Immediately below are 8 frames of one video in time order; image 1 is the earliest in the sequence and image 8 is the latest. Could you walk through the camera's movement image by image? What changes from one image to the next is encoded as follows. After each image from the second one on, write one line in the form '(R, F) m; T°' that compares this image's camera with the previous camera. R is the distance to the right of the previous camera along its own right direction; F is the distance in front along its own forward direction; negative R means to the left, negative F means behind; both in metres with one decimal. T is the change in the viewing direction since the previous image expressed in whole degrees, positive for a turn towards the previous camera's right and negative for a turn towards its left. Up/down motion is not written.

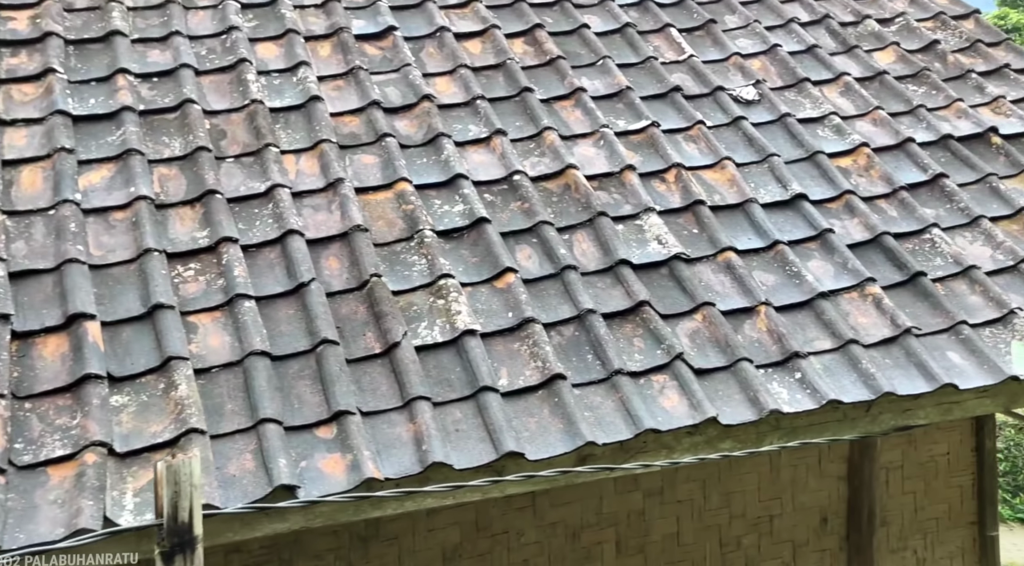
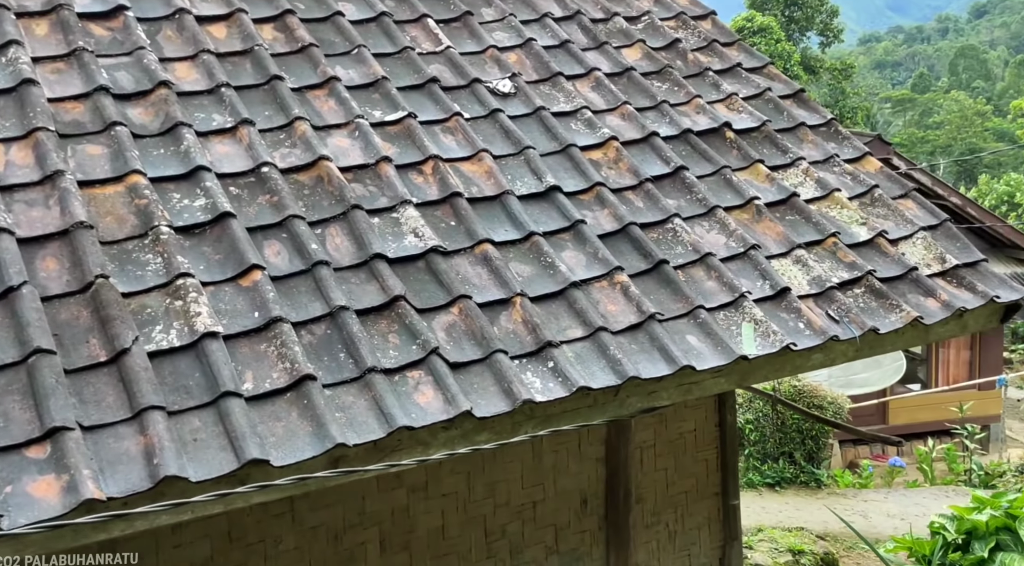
(0.0, 0.0) m; +11°
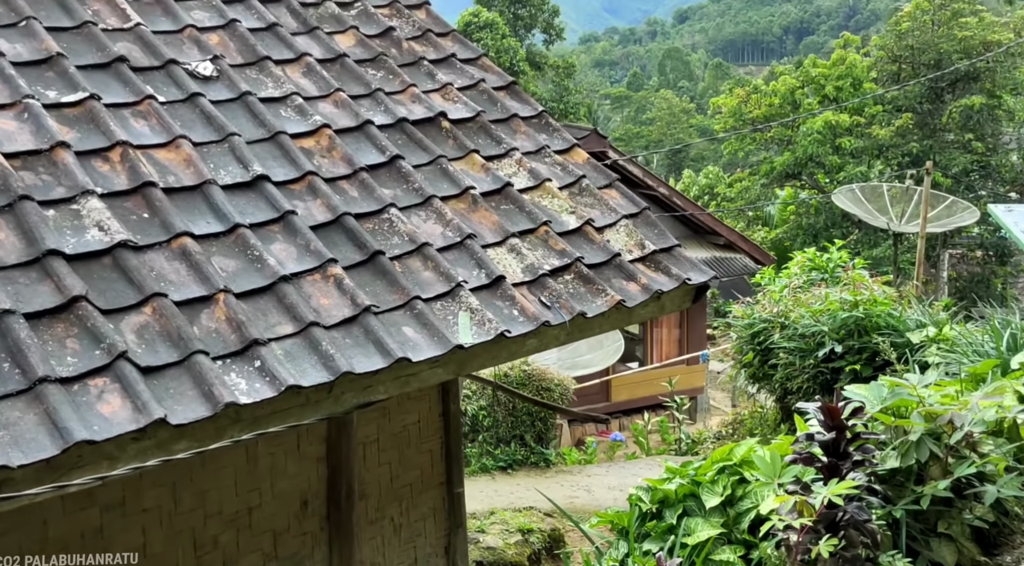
(0.0, 0.0) m; +13°
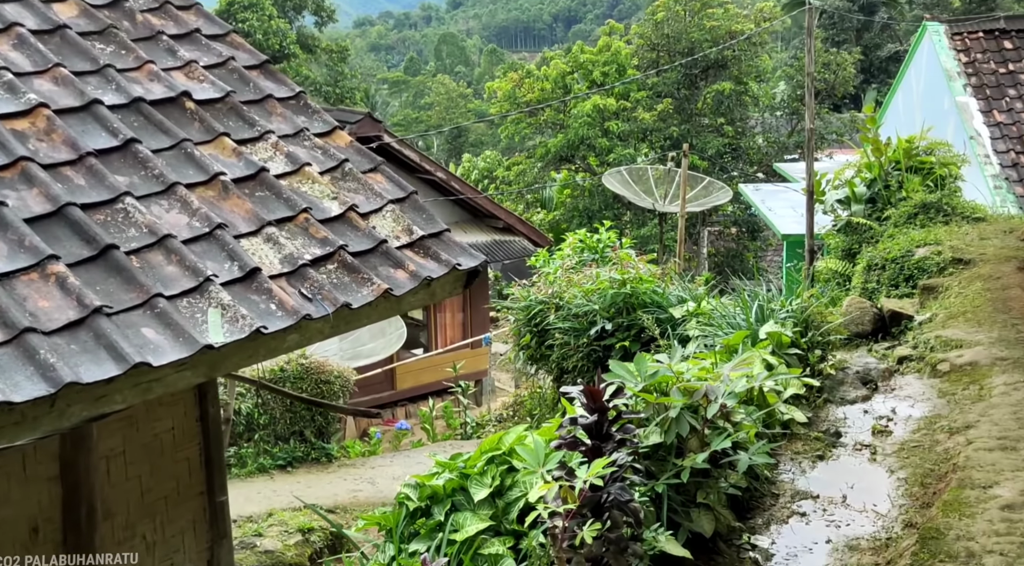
(0.0, +0.1) m; +11°
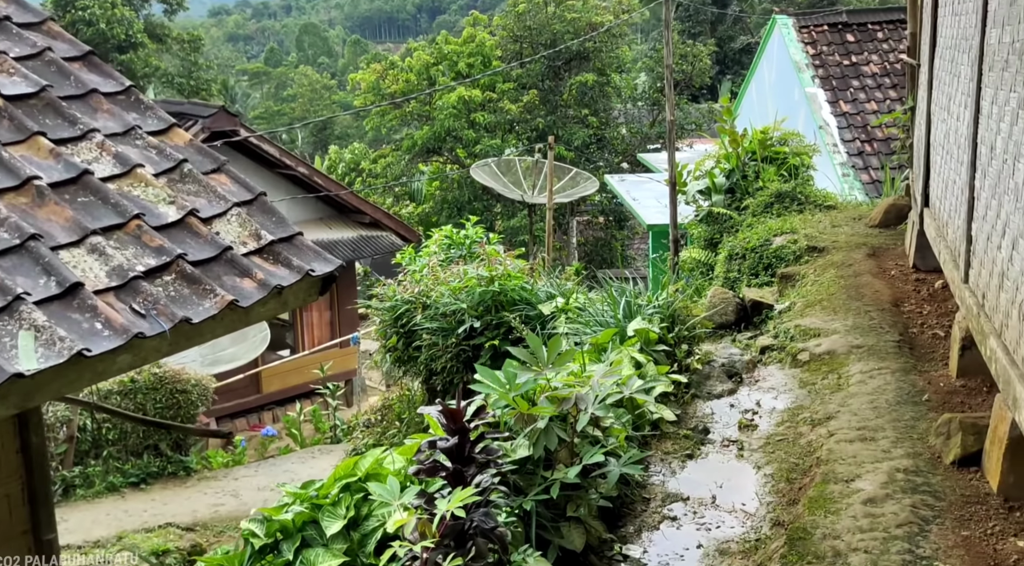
(0.0, +0.1) m; +6°
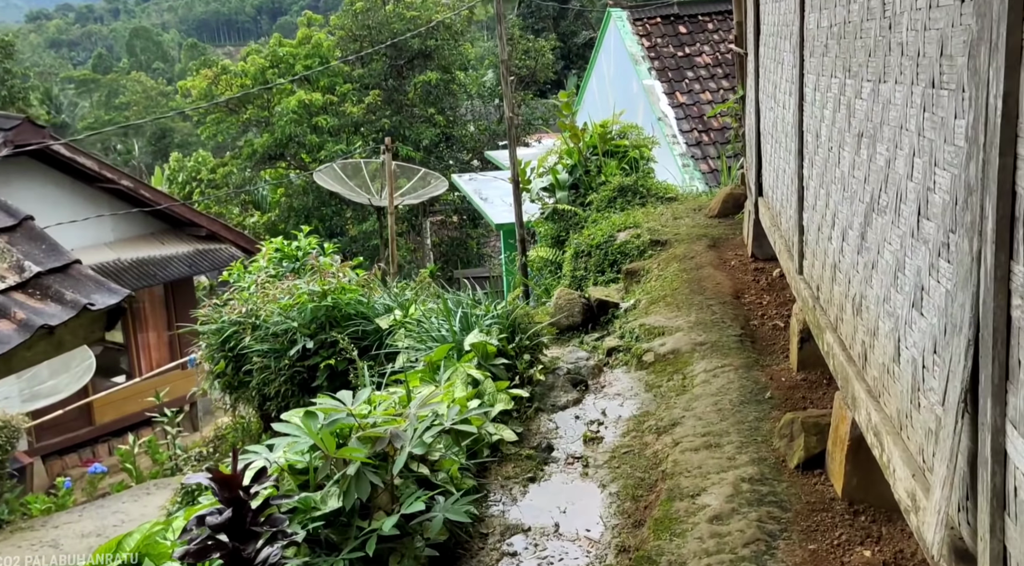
(+0.1, +0.3) m; +7°
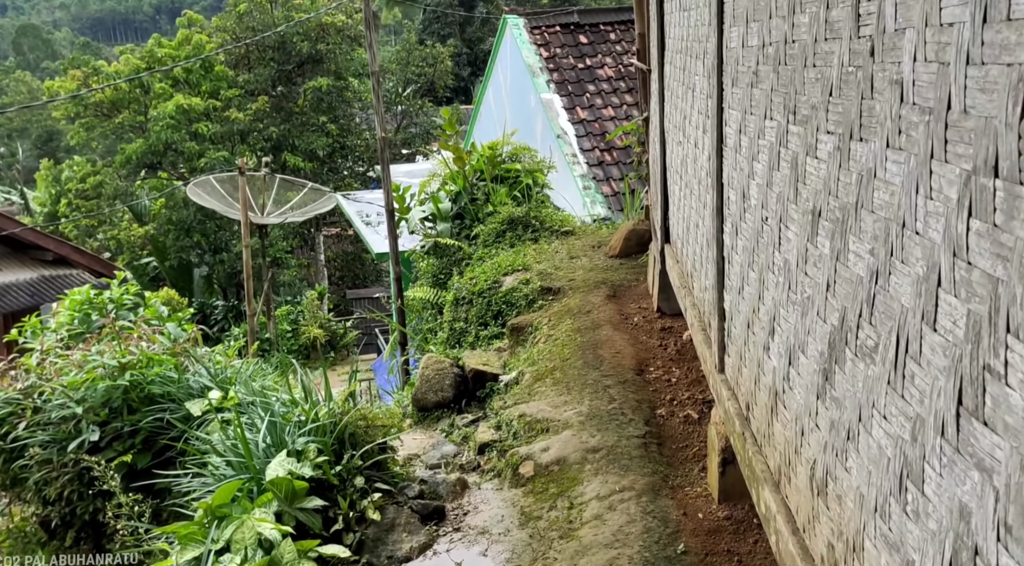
(+0.2, +1.2) m; +4°
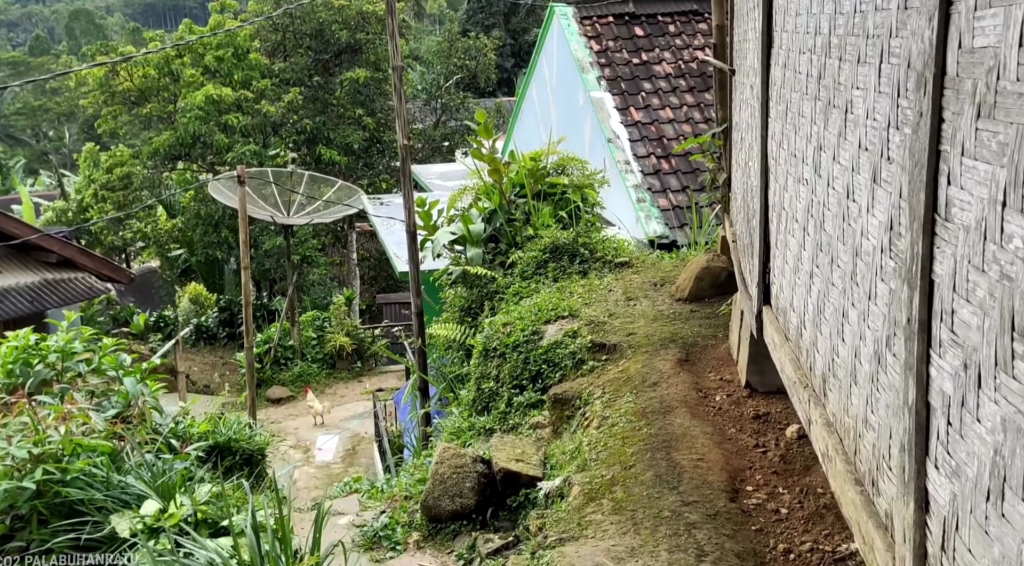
(0.0, +1.5) m; -2°
